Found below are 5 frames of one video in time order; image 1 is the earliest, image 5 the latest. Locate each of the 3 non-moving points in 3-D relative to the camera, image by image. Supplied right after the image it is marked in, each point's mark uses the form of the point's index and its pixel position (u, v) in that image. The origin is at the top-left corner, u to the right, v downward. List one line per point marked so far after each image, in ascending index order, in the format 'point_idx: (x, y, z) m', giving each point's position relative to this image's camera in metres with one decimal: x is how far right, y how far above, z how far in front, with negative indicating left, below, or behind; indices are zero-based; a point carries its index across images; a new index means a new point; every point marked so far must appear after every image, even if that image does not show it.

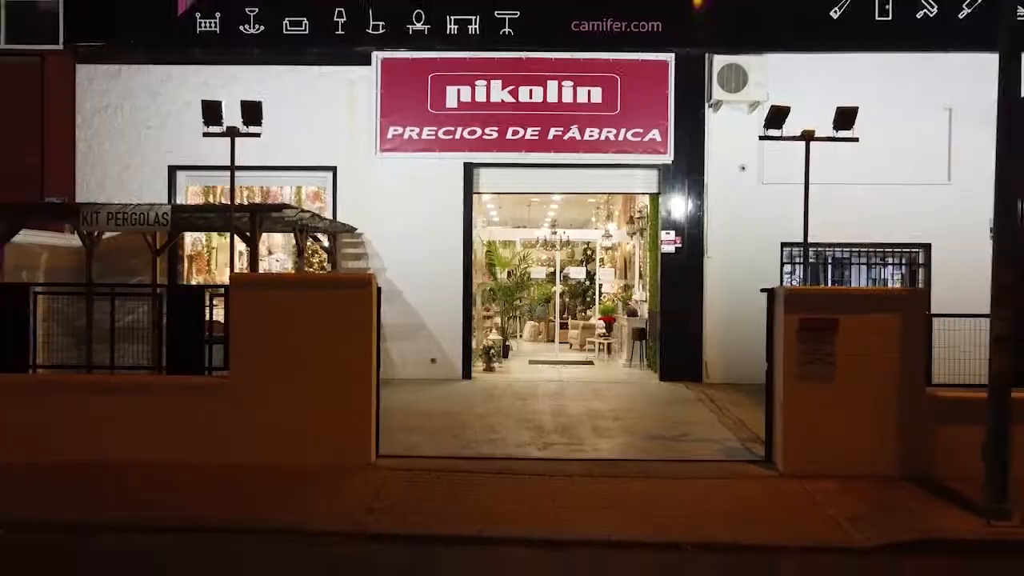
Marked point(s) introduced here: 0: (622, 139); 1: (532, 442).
0: (+1.4, +1.9, +10.0) m
1: (+0.2, -1.4, +7.1) m
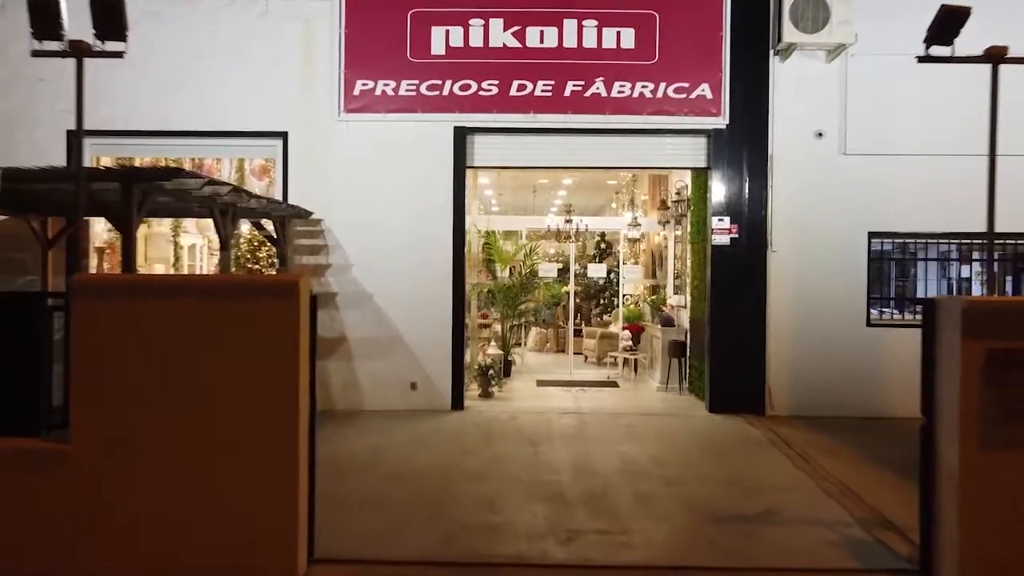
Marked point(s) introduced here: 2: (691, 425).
0: (+1.4, +1.8, +7.7) m
1: (+0.2, -1.4, +4.7) m
2: (+1.6, -1.2, +7.2) m
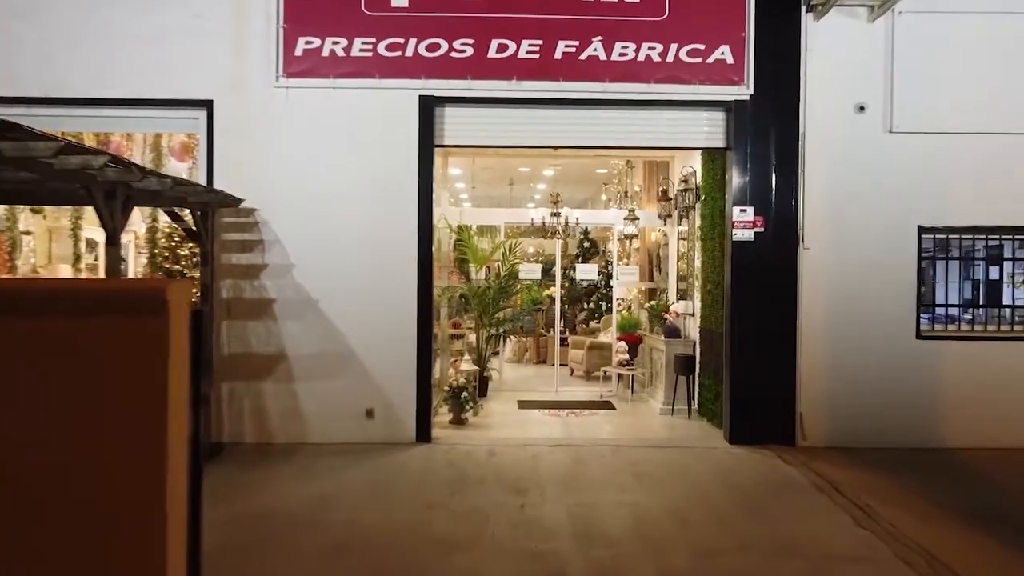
0: (+1.3, +1.8, +6.3) m
1: (+0.2, -1.4, +3.3) m
2: (+1.5, -1.3, +5.9) m
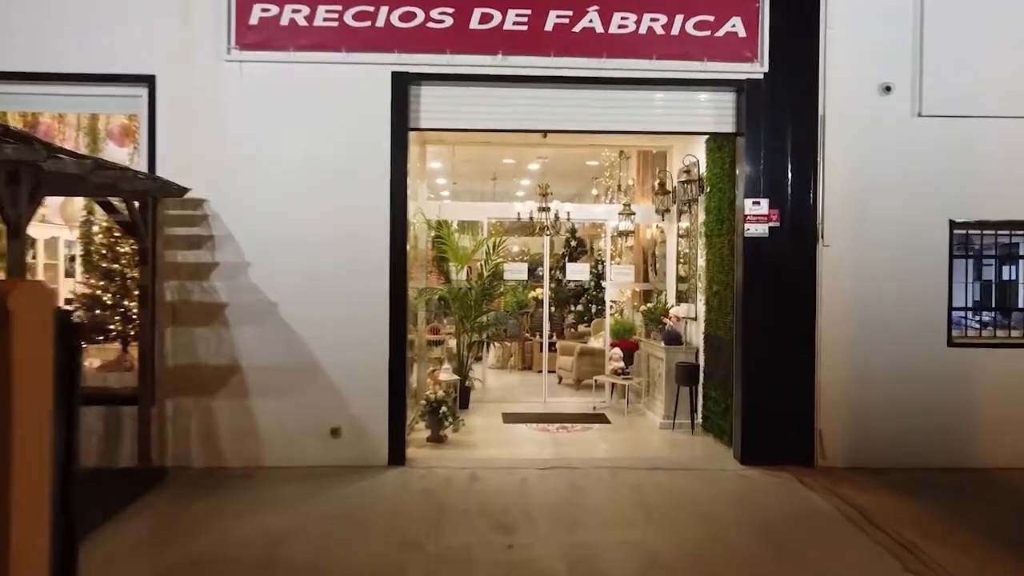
0: (+1.1, +1.8, +5.6) m
1: (+0.1, -1.5, +2.6) m
2: (+1.4, -1.3, +5.2) m
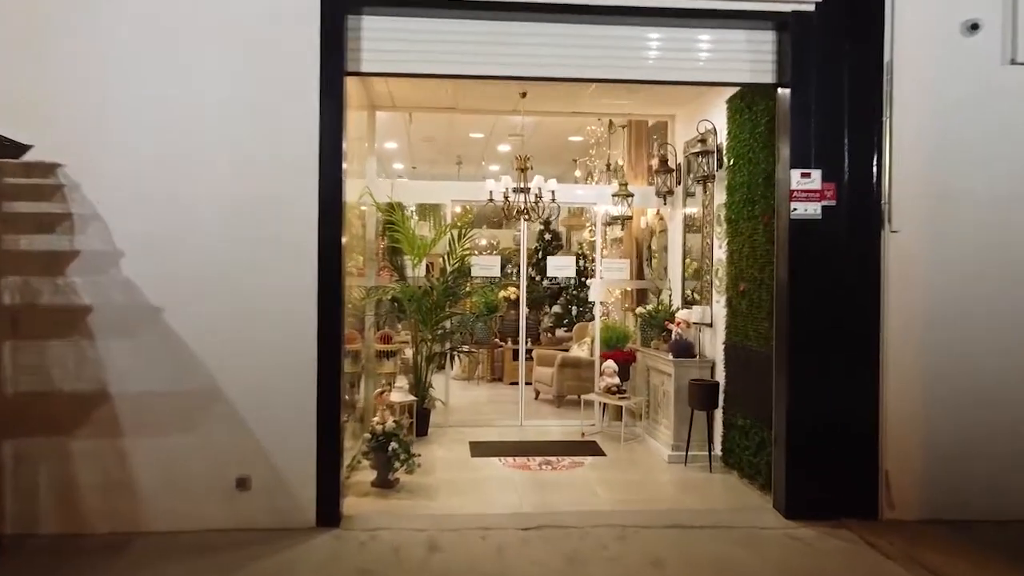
0: (+1.0, +1.8, +4.2) m
1: (+0.1, -1.5, +1.2) m
2: (+1.2, -1.3, +3.8) m
